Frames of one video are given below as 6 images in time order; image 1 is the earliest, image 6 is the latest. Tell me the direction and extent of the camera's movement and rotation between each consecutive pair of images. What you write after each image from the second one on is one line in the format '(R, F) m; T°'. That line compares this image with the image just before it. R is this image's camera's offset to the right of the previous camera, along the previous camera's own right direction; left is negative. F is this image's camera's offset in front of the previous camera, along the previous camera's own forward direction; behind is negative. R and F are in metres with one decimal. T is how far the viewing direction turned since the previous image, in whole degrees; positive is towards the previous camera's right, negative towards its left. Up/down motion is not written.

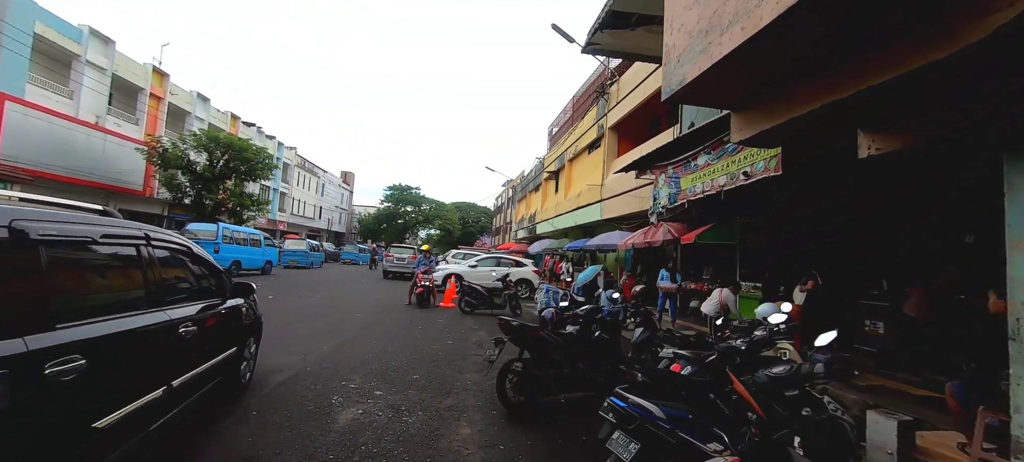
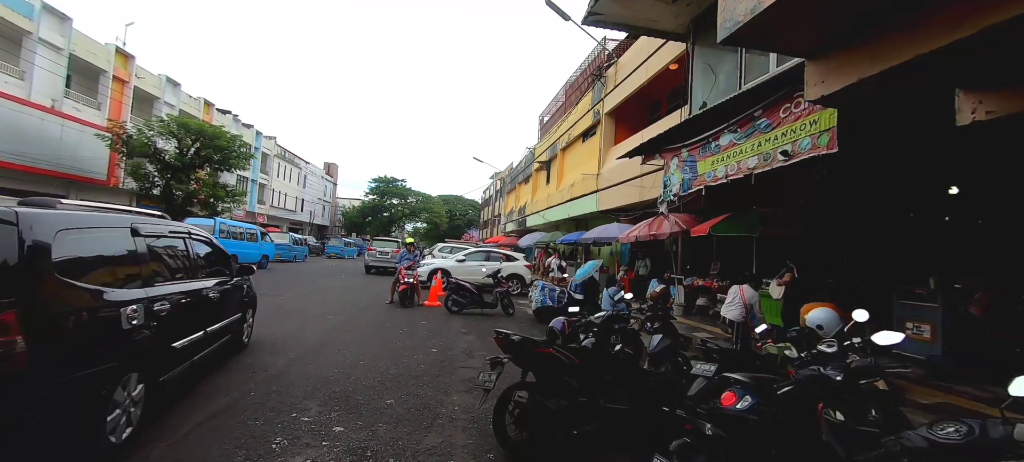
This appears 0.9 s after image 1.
(-0.1, +1.0) m; +2°
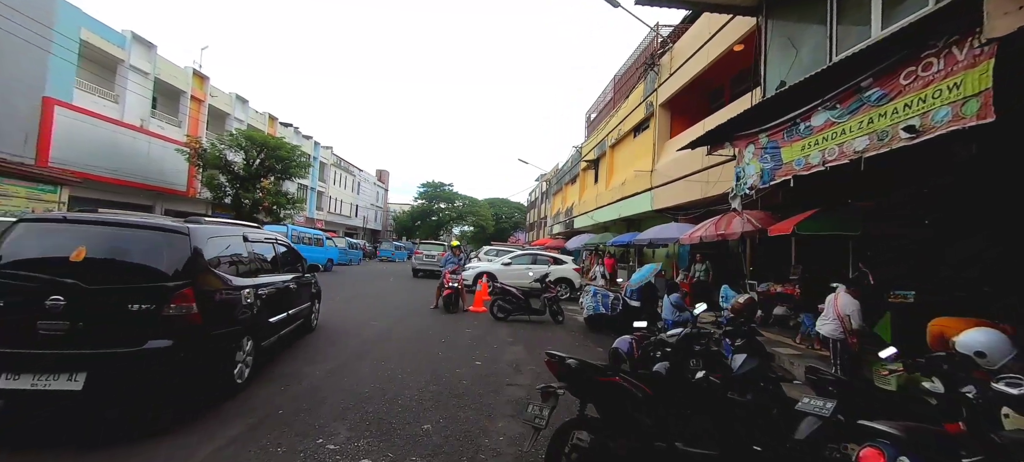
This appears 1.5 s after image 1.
(-0.1, +0.6) m; -7°
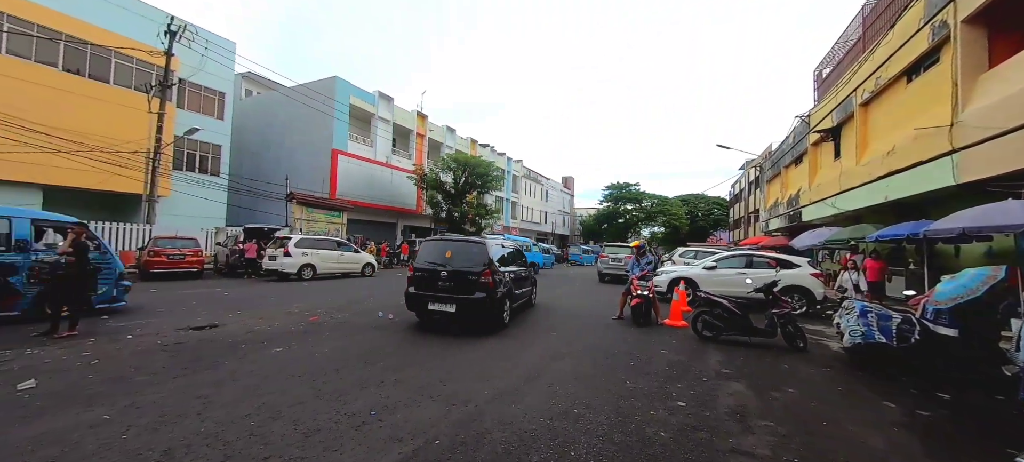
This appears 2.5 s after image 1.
(-0.1, +1.0) m; -28°
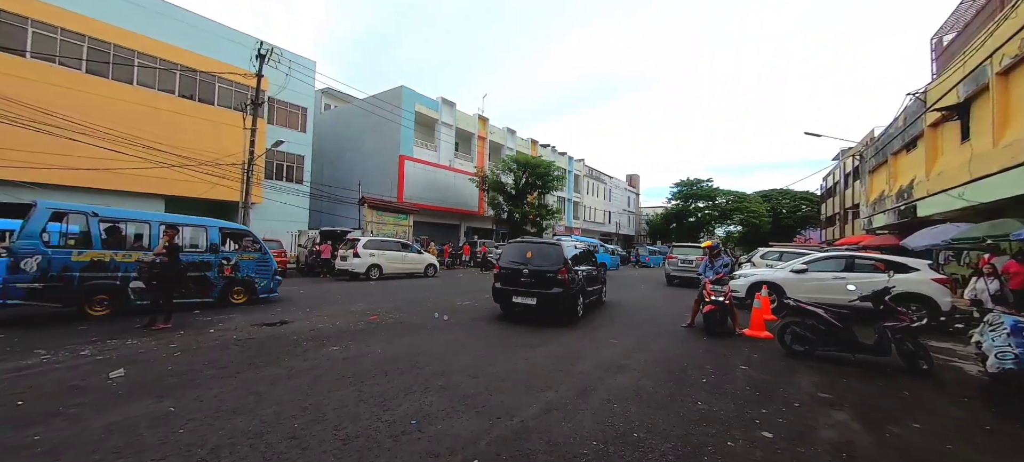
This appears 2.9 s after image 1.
(+0.1, +0.3) m; -9°
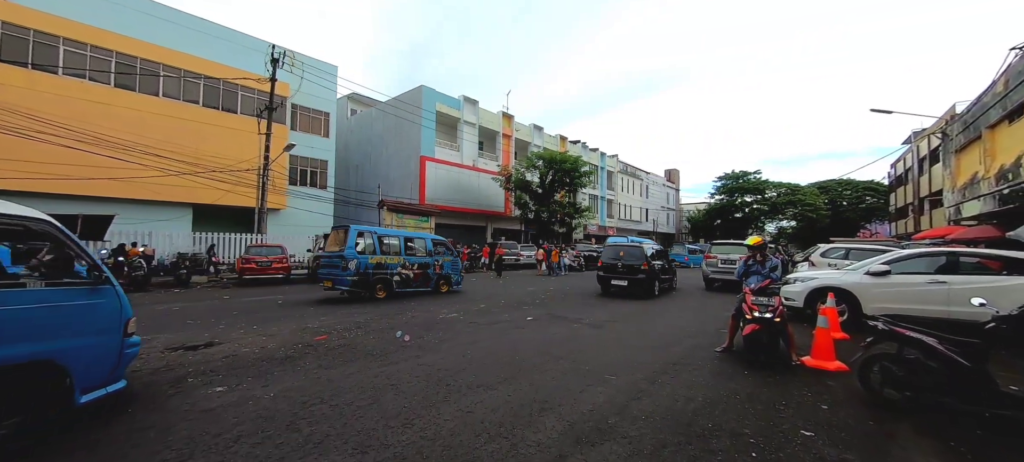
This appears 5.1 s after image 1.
(+0.9, +1.5) m; -6°
